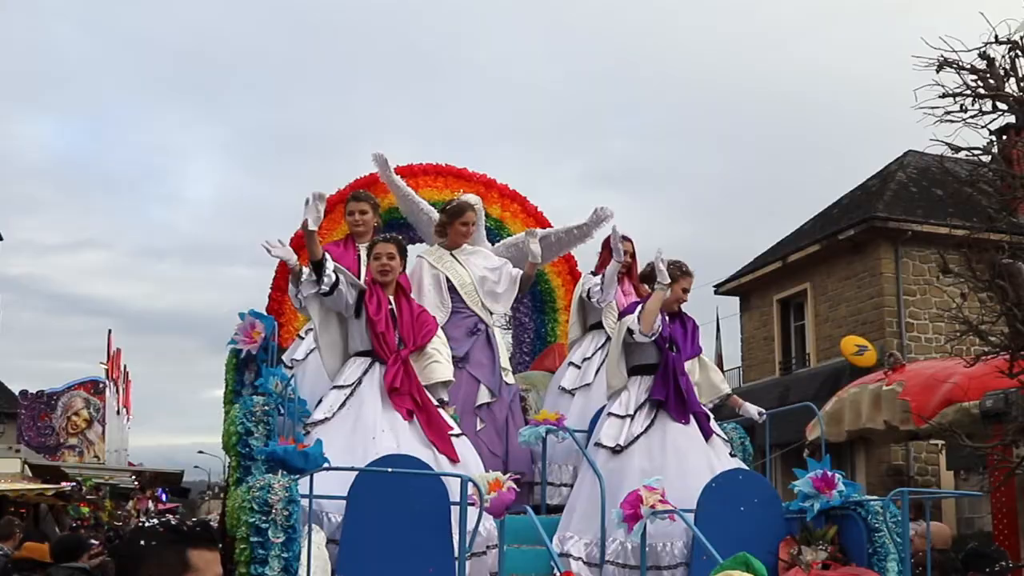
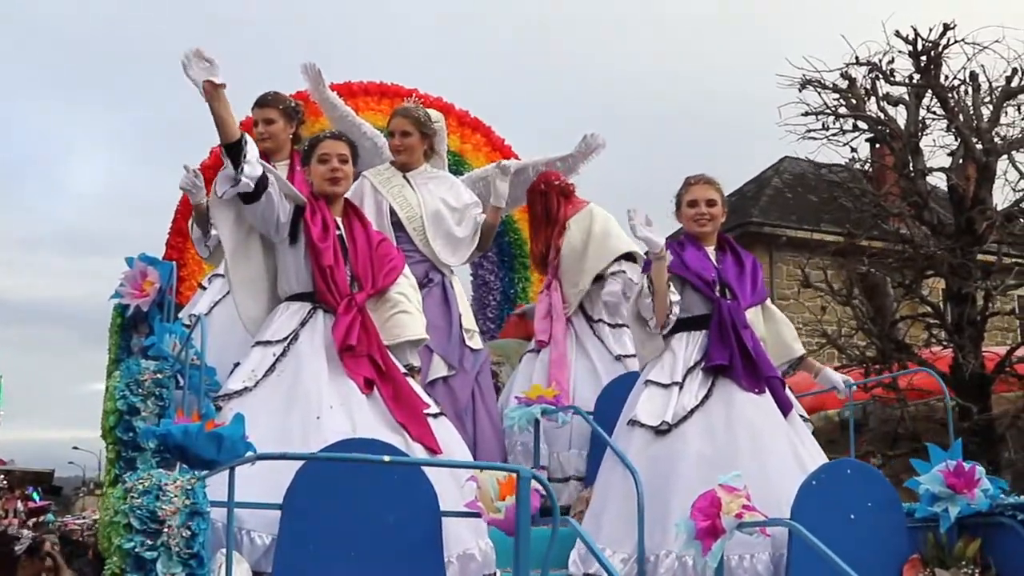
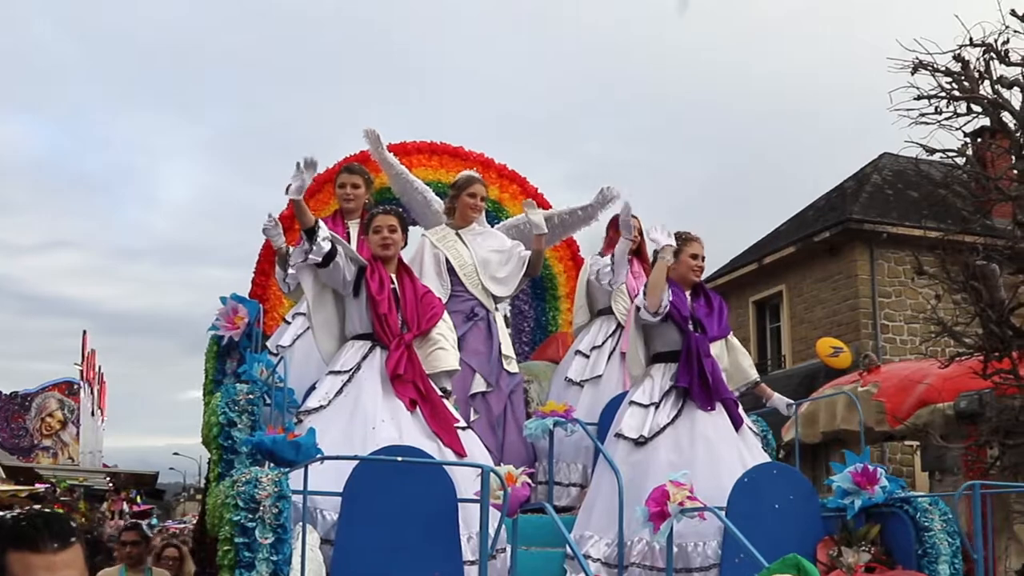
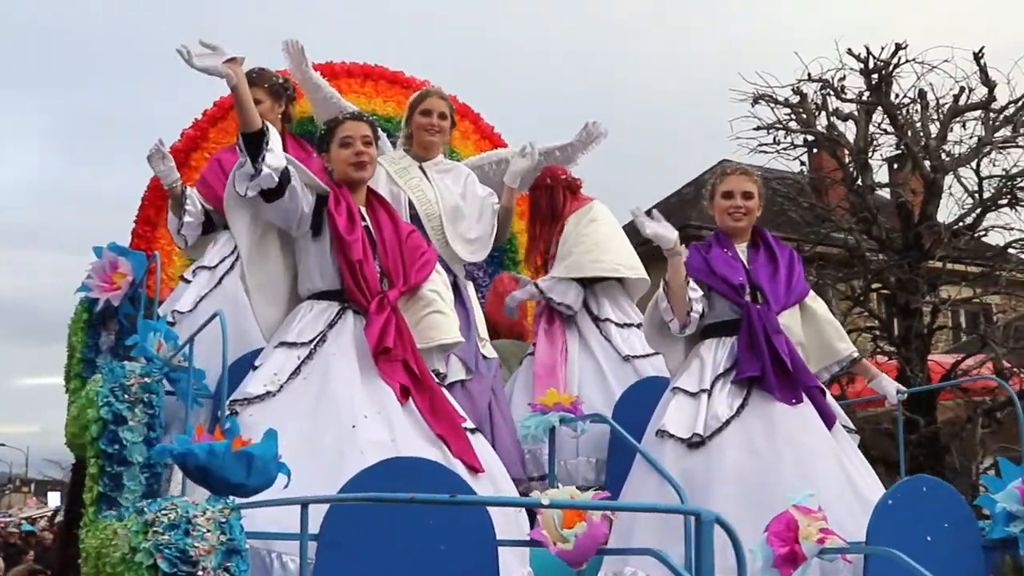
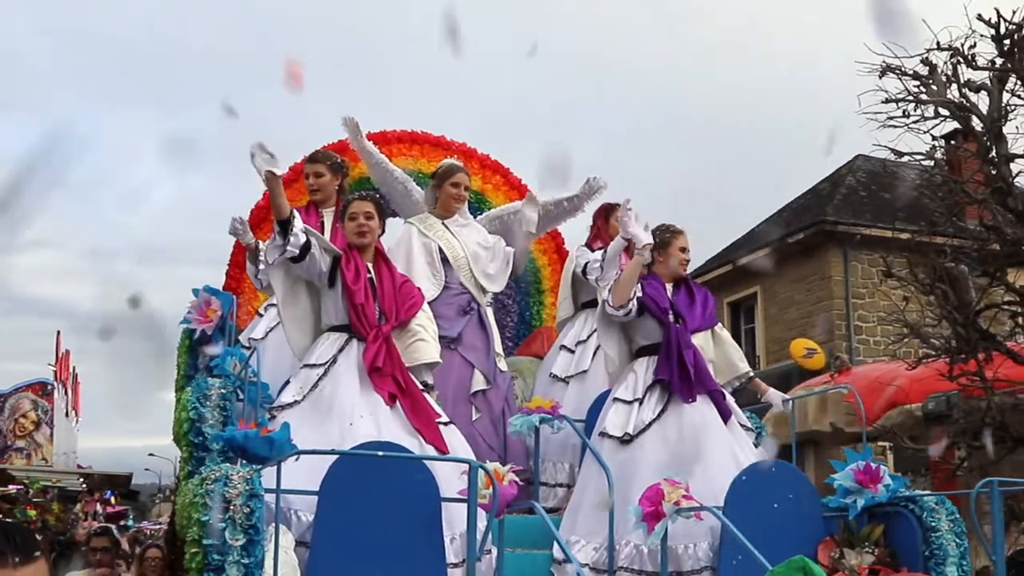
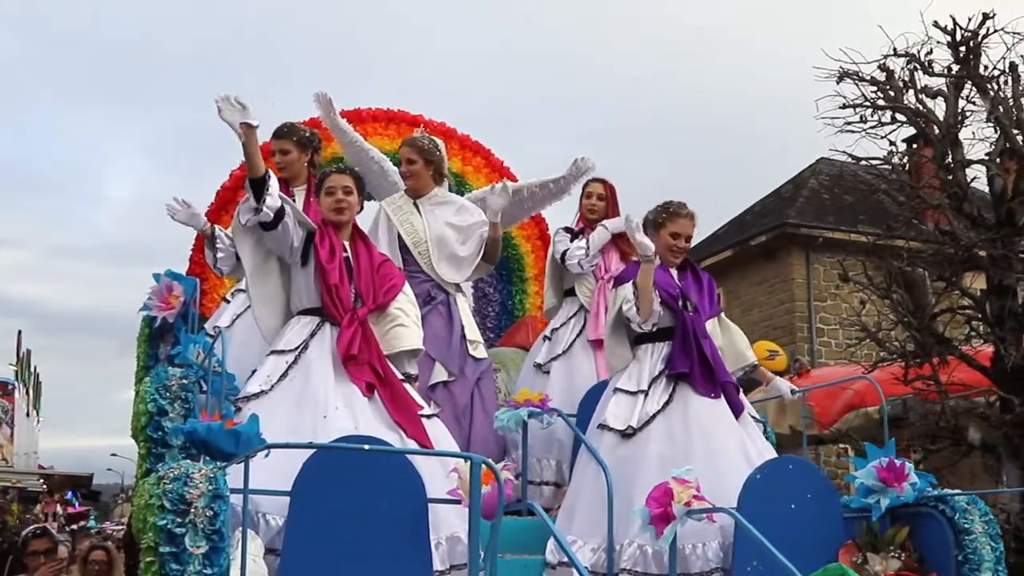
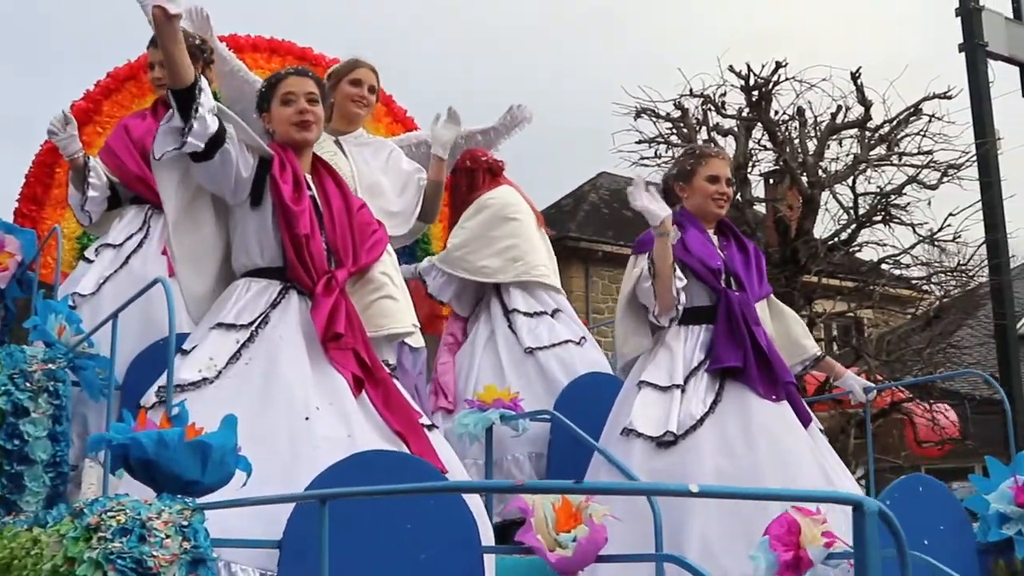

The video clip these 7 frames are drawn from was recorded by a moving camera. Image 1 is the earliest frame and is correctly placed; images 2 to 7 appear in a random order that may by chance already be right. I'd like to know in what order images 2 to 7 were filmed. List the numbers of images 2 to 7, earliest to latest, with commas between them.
3, 5, 6, 2, 4, 7
